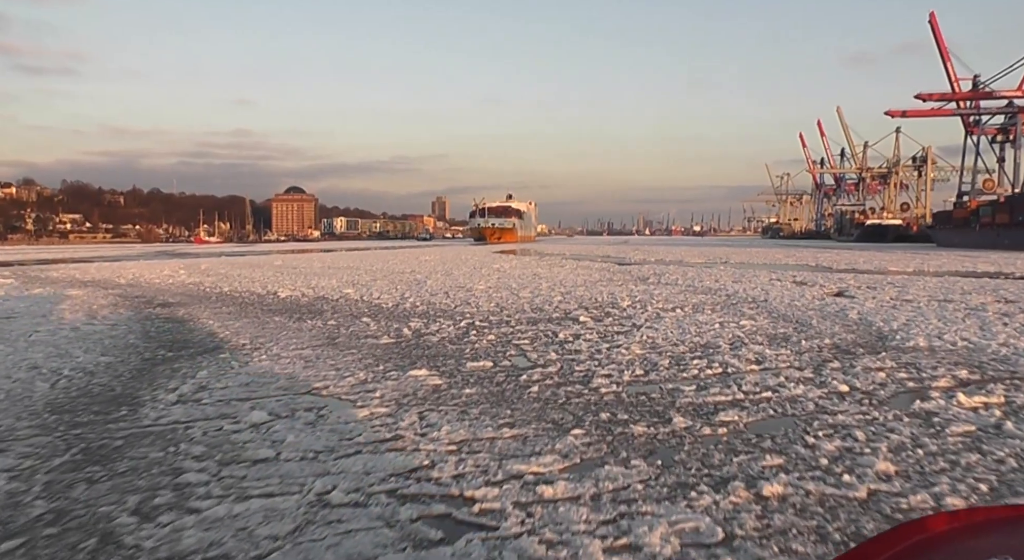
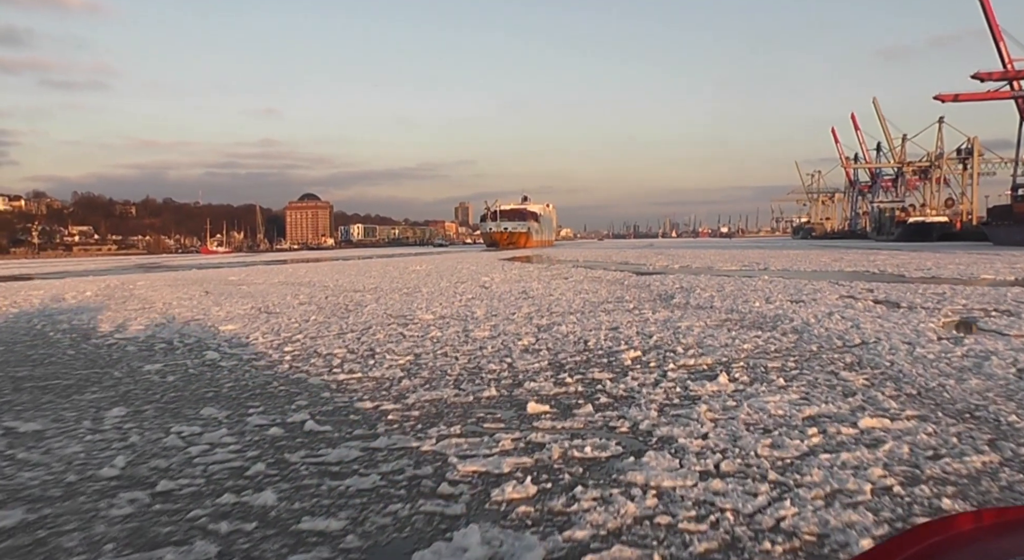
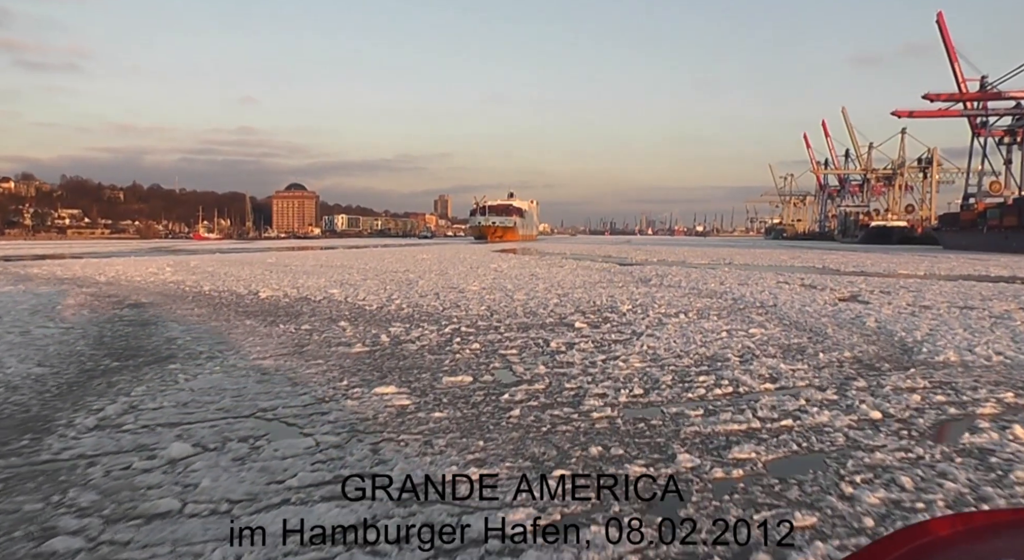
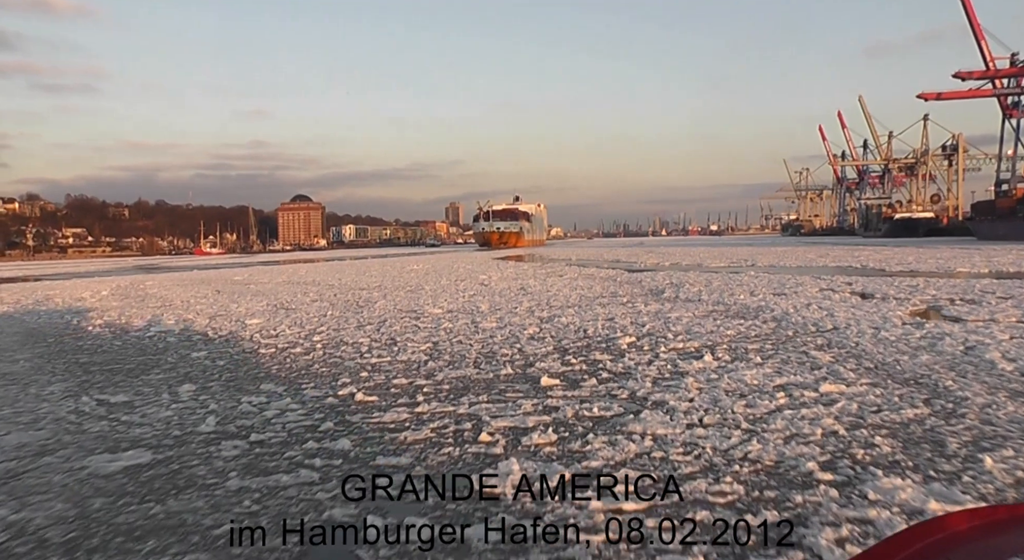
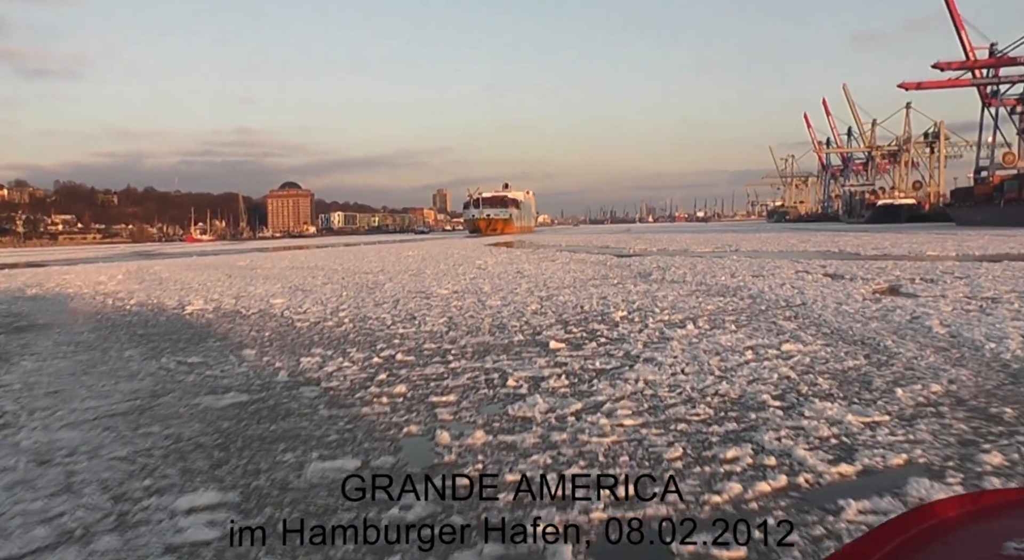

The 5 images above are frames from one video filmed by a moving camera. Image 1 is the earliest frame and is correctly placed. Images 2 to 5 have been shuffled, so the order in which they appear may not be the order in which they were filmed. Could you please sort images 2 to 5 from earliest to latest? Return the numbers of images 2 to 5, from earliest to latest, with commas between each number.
3, 5, 4, 2
